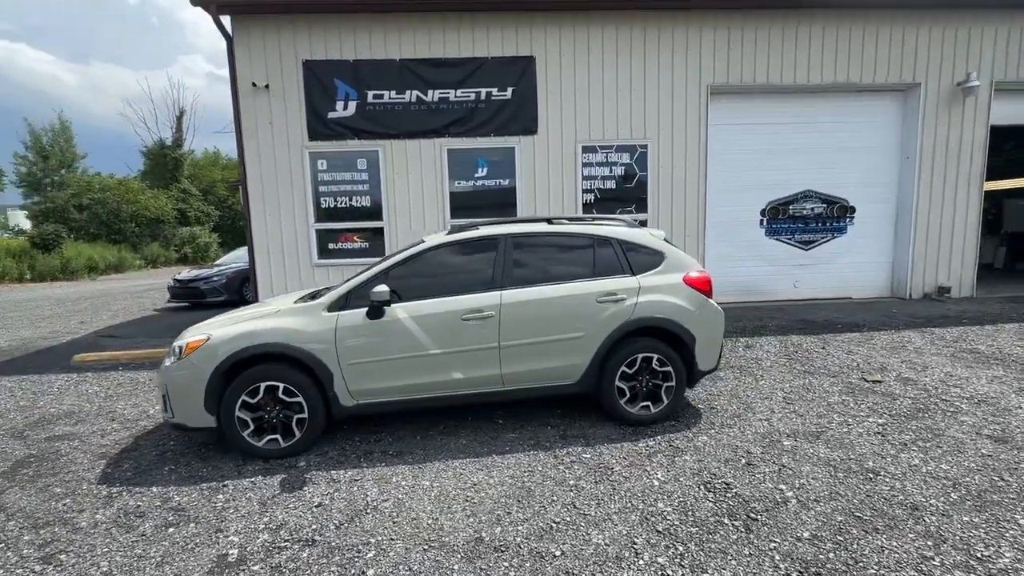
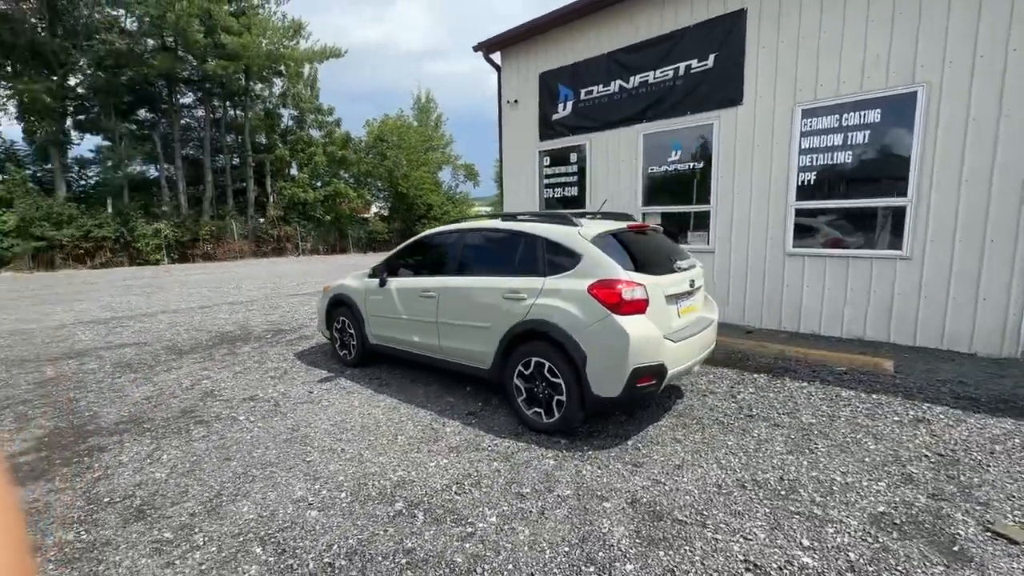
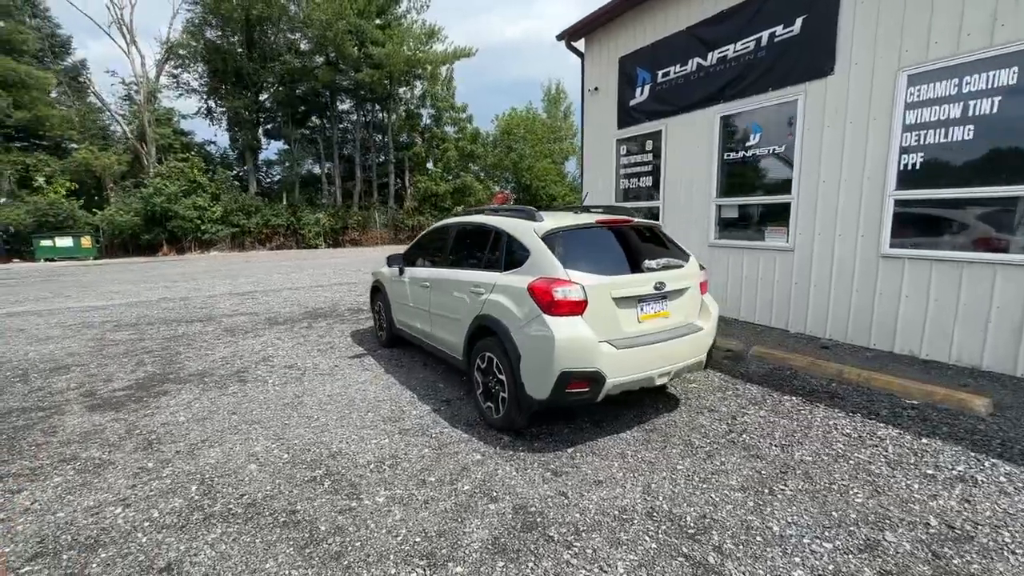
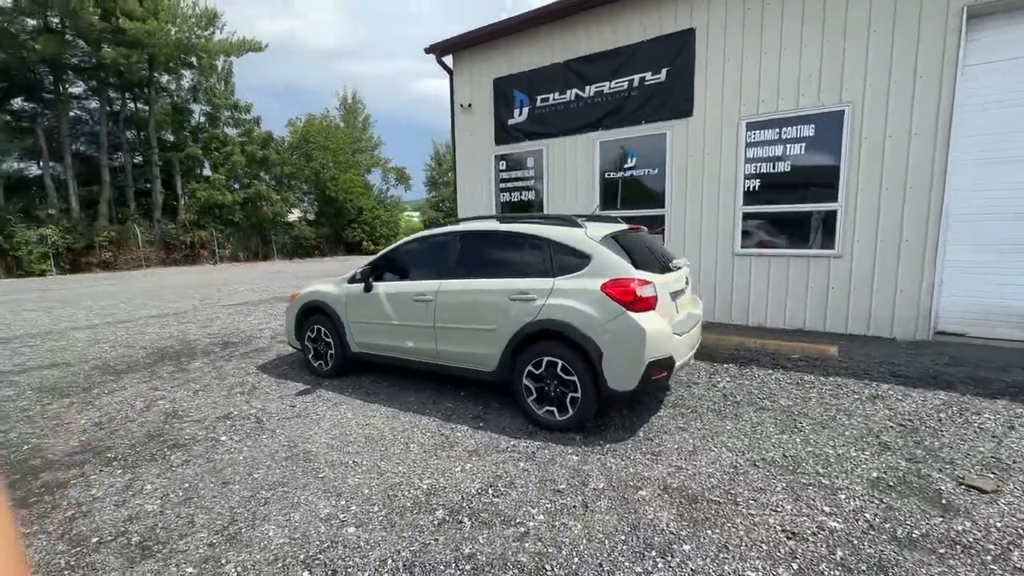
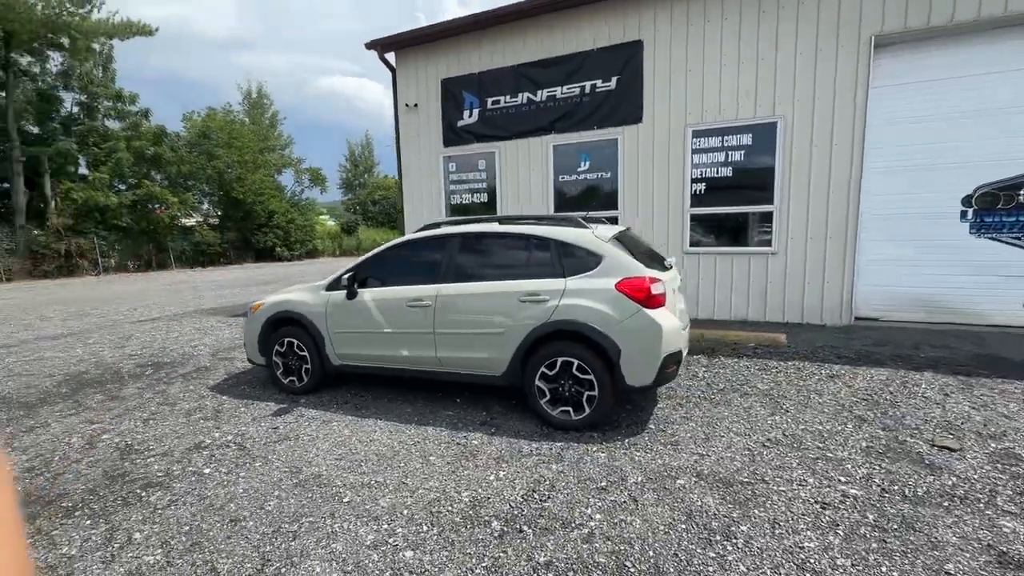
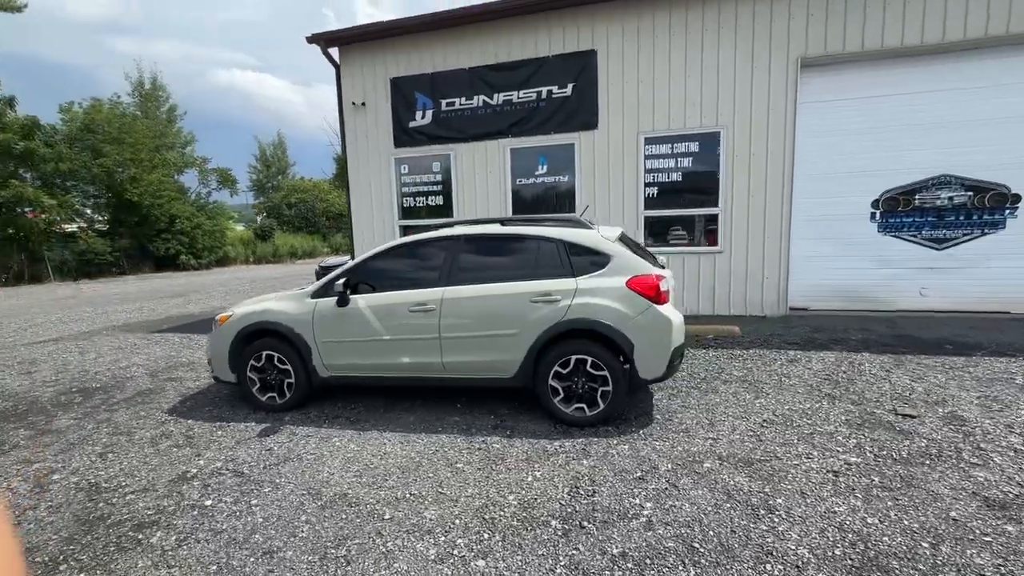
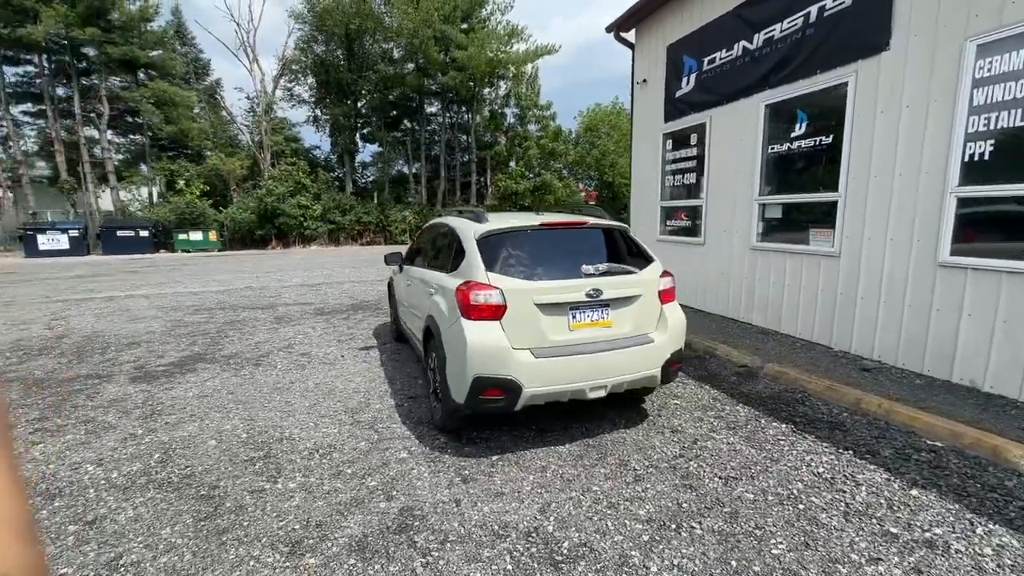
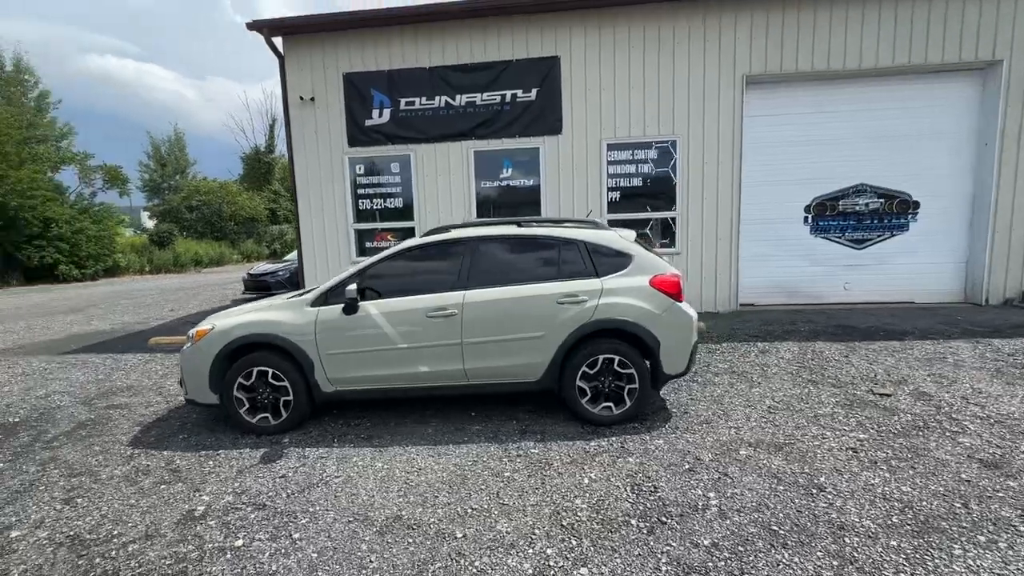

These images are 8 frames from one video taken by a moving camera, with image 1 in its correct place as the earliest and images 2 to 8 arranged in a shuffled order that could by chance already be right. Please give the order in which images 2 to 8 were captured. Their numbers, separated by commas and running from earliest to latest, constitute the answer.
8, 6, 5, 4, 2, 3, 7
